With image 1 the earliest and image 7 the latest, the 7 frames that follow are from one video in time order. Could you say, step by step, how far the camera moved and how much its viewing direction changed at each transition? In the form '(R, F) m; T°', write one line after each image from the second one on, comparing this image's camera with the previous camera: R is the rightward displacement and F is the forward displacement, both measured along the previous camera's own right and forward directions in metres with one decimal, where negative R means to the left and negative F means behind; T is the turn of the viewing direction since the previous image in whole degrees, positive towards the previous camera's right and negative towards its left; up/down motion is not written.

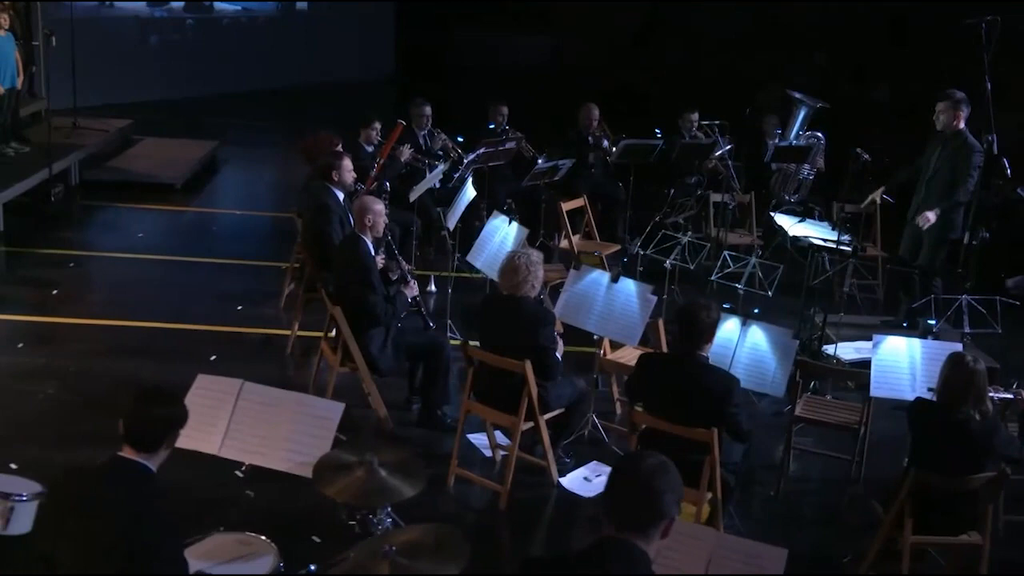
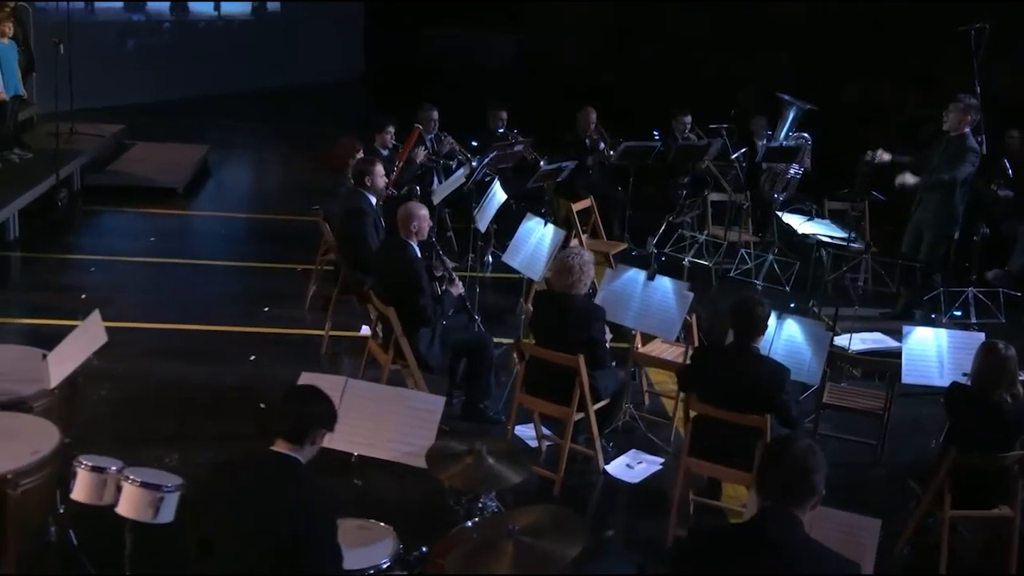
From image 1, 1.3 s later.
(-0.6, -0.3) m; +4°
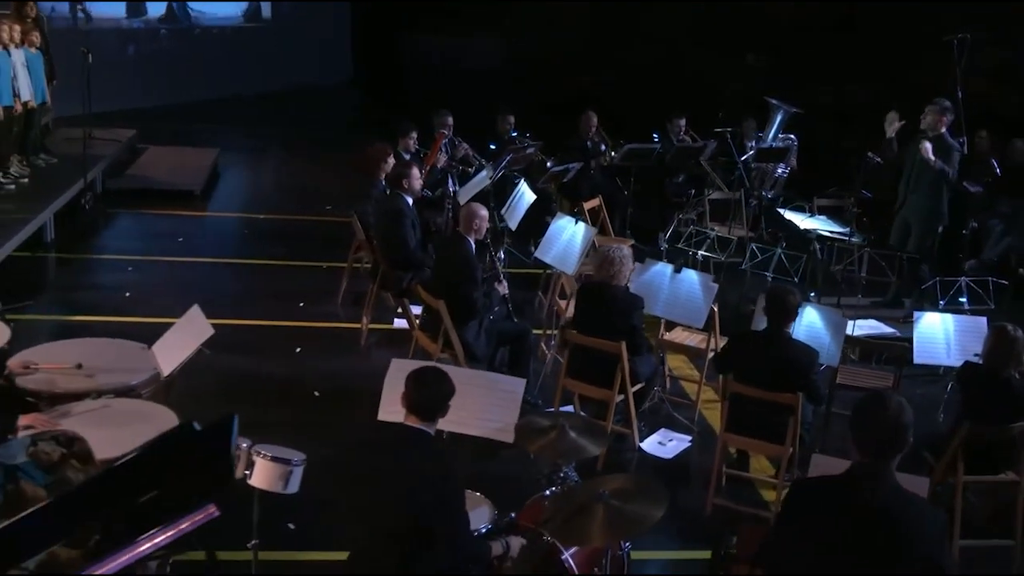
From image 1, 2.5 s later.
(-0.5, -0.5) m; +3°
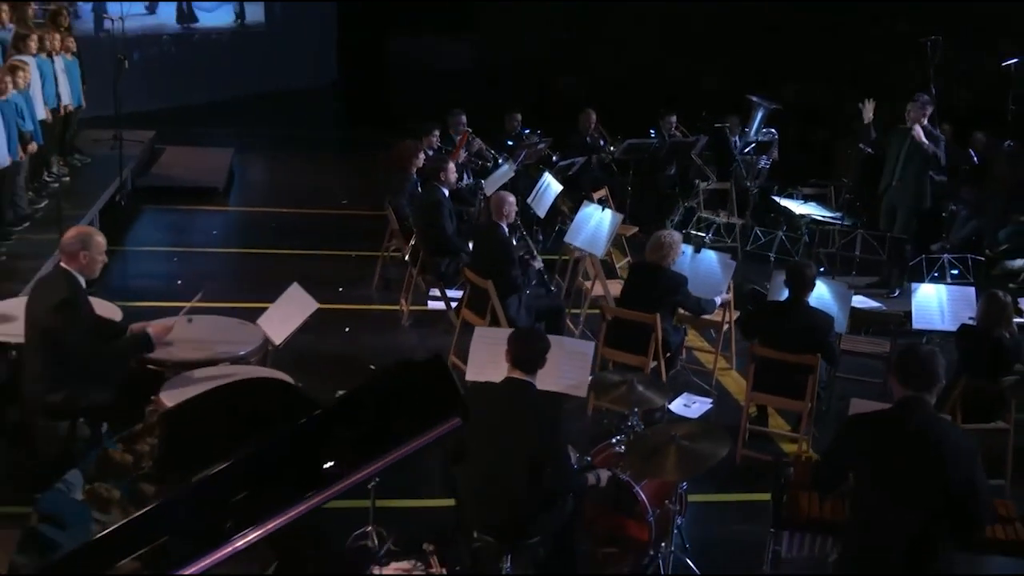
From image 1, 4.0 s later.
(-0.6, -0.7) m; +3°
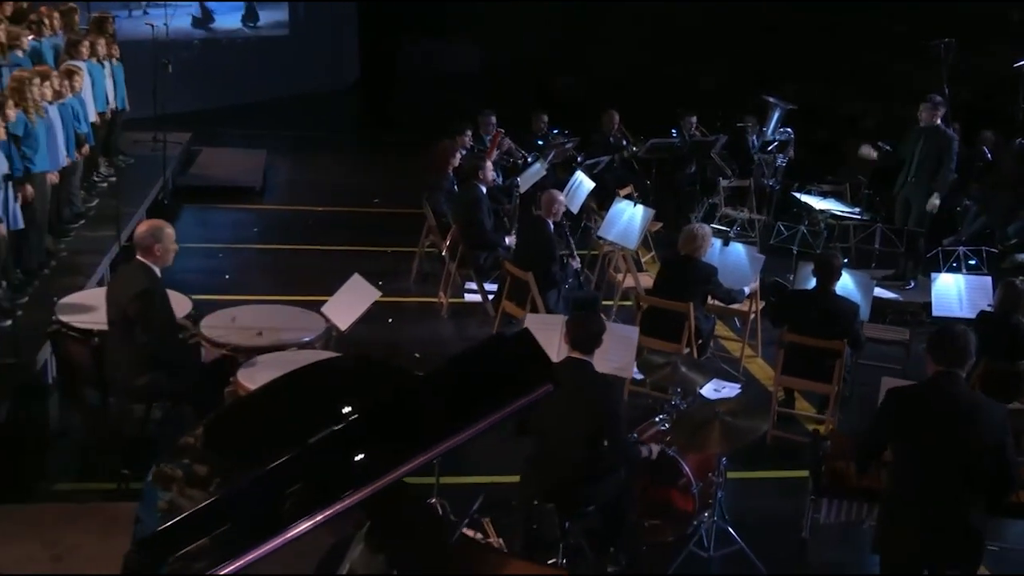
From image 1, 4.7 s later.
(-0.2, -0.4) m; 0°
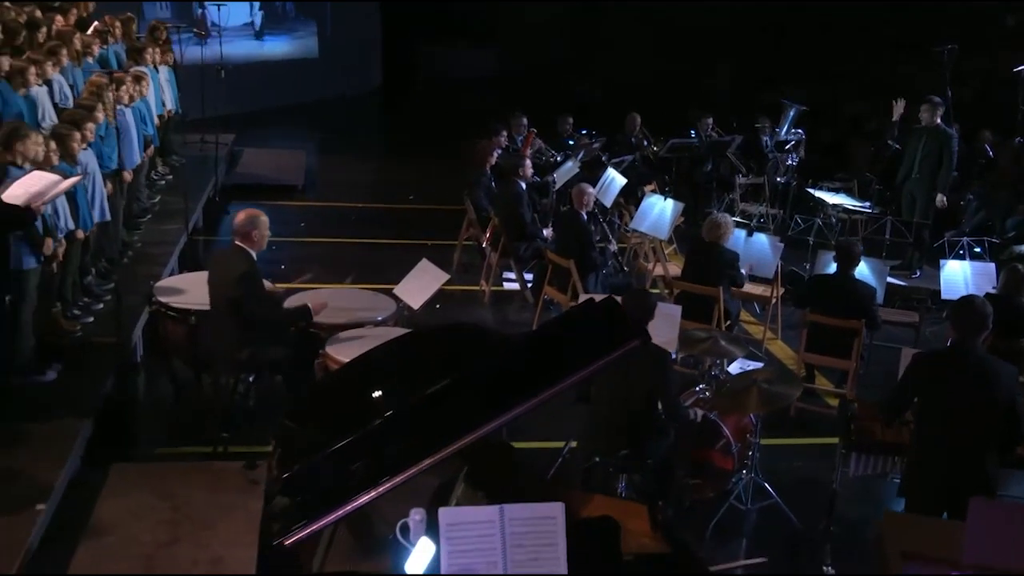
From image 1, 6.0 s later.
(-0.3, -0.7) m; 0°
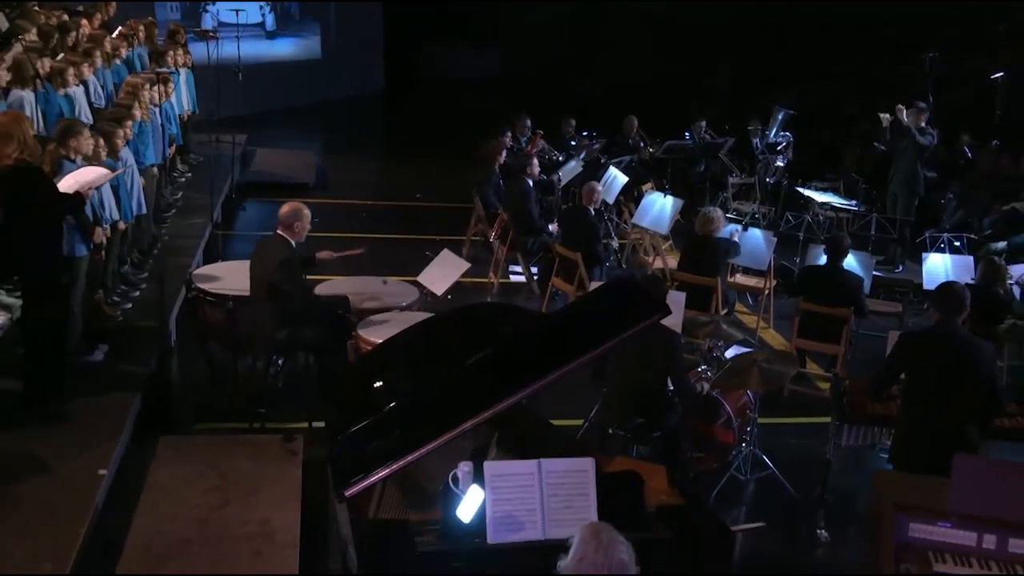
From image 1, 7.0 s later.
(-0.2, -0.5) m; +1°
